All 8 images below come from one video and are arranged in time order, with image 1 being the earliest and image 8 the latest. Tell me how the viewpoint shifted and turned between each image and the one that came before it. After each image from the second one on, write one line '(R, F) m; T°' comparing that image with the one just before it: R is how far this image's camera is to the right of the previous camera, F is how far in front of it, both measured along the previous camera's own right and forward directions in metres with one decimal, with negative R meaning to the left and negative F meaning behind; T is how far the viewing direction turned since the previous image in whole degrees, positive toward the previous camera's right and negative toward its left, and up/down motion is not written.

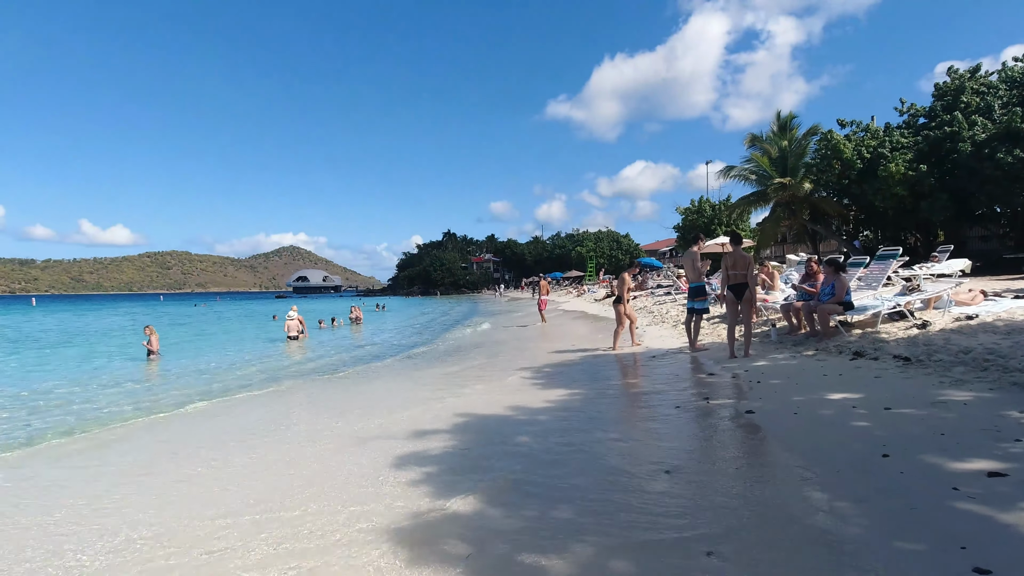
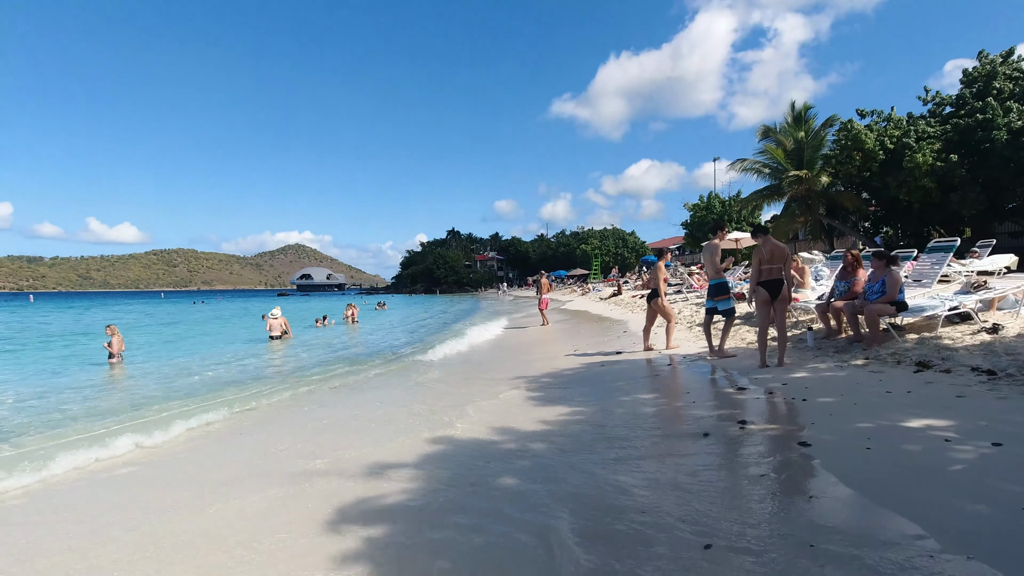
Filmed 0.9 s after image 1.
(+0.1, +1.1) m; 0°
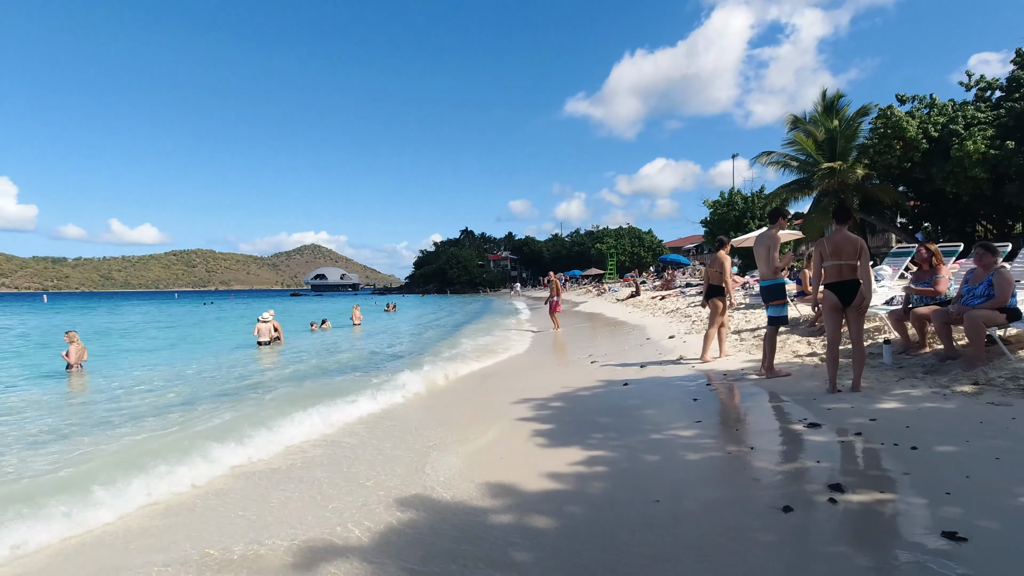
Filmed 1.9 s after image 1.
(+0.1, +1.3) m; -1°
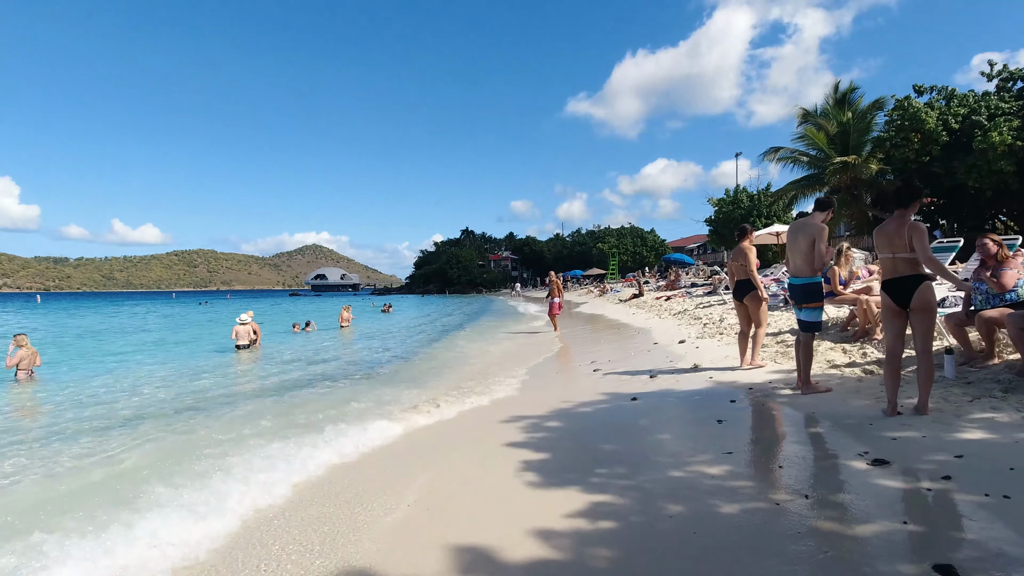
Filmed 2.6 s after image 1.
(+0.1, +0.9) m; 0°
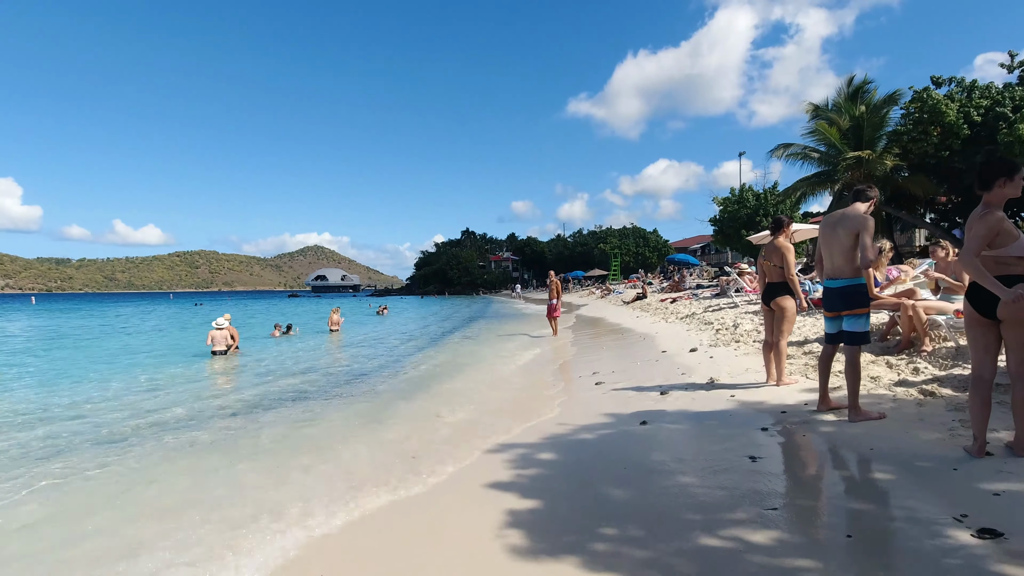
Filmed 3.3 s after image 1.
(+0.1, +0.9) m; 0°
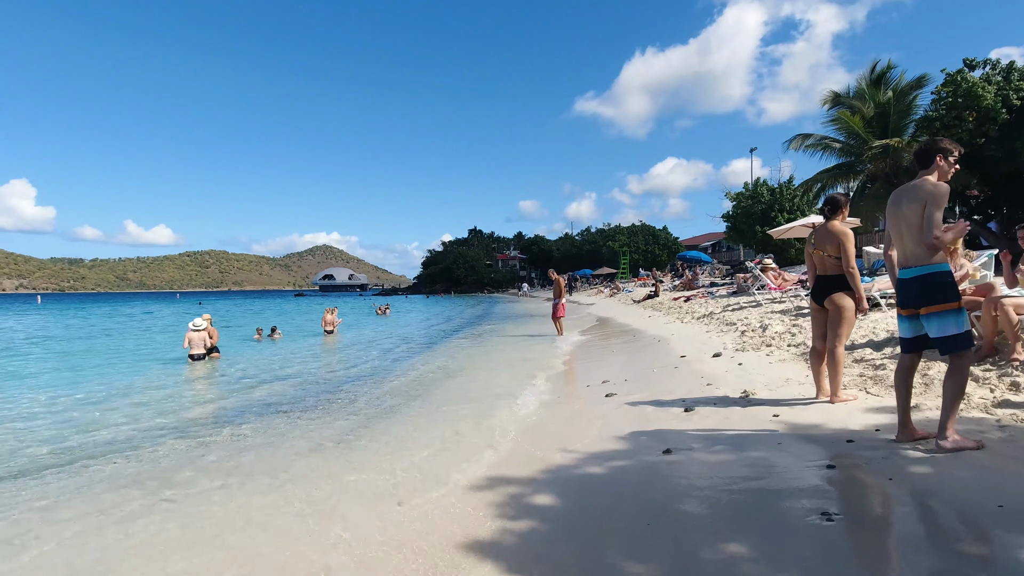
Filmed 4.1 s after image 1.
(+0.1, +1.0) m; -1°
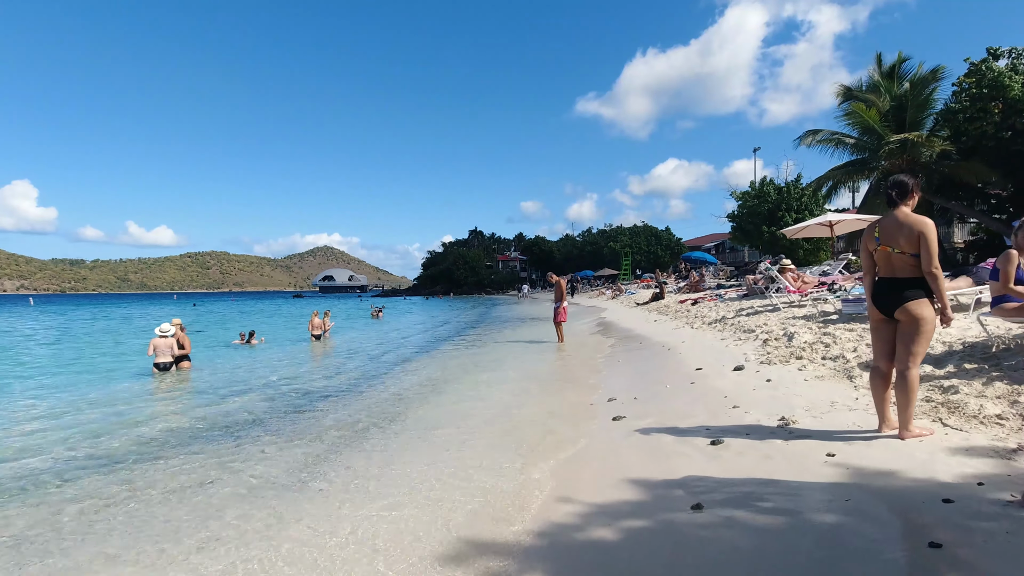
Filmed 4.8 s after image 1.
(+0.1, +0.9) m; 0°
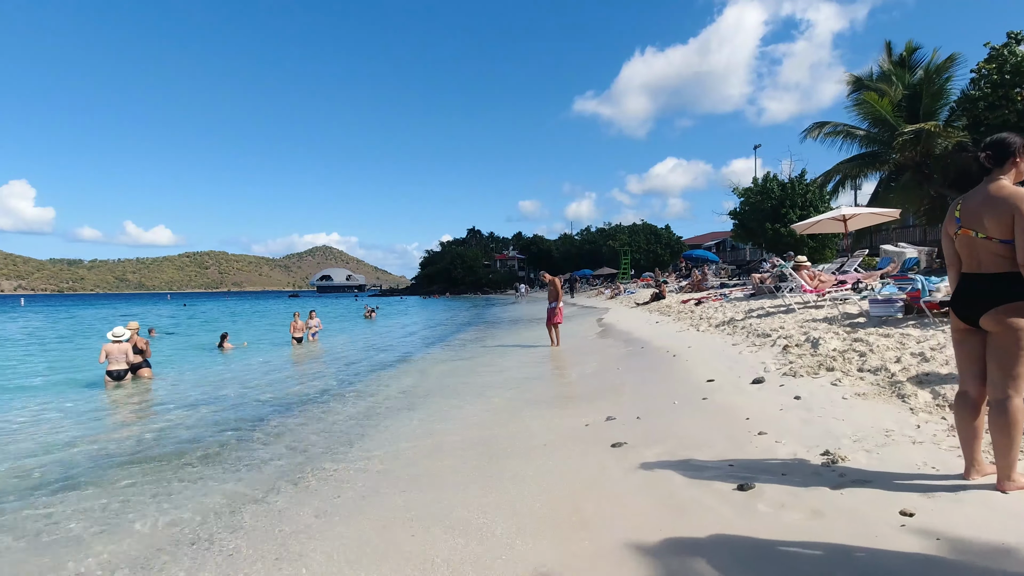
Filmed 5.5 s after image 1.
(+0.2, +0.9) m; 0°
